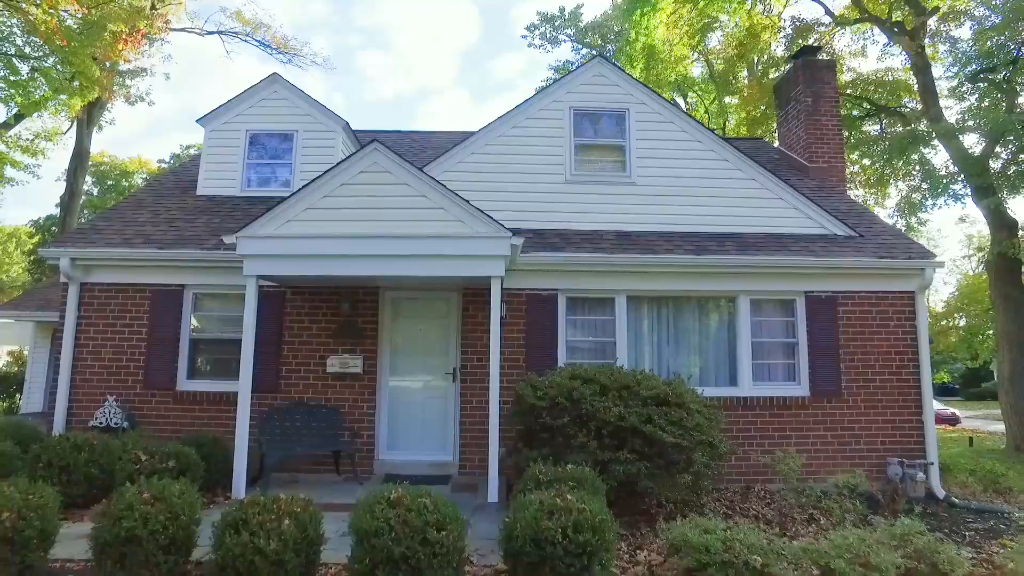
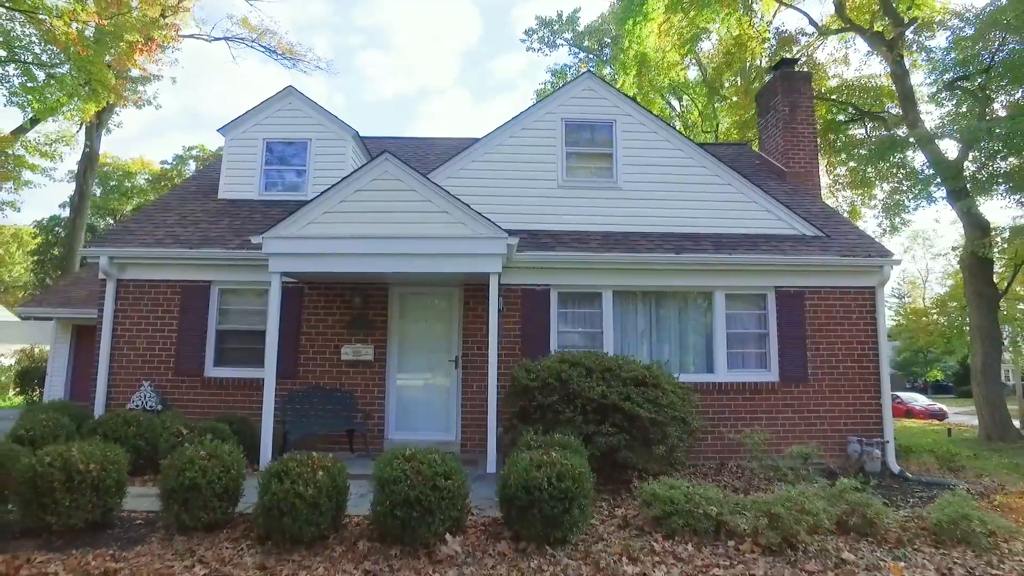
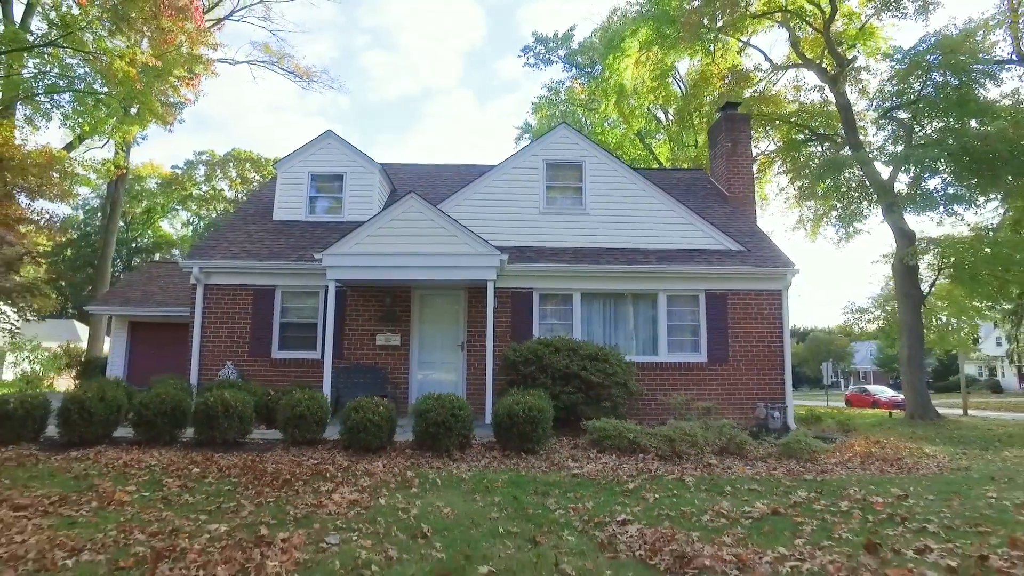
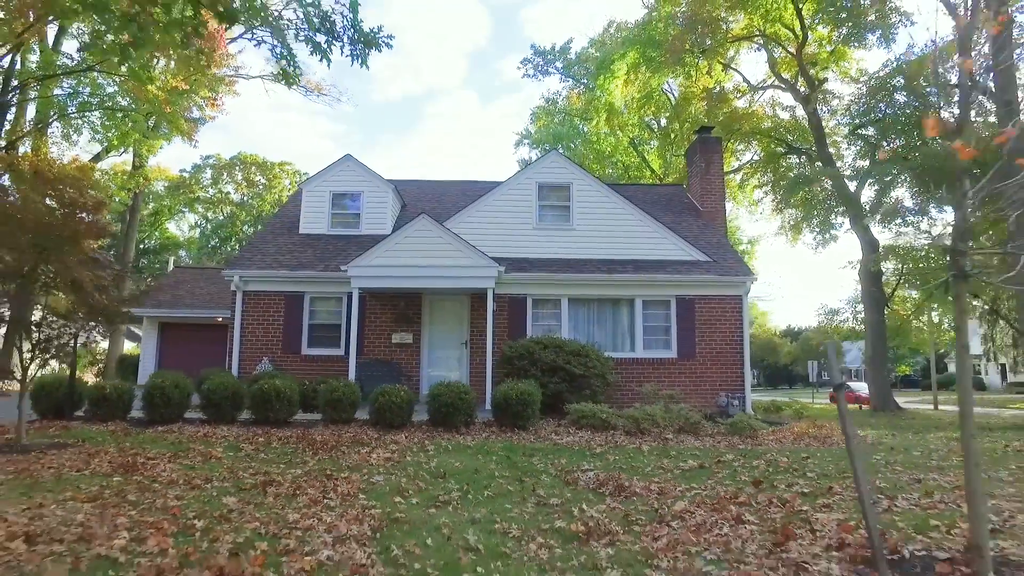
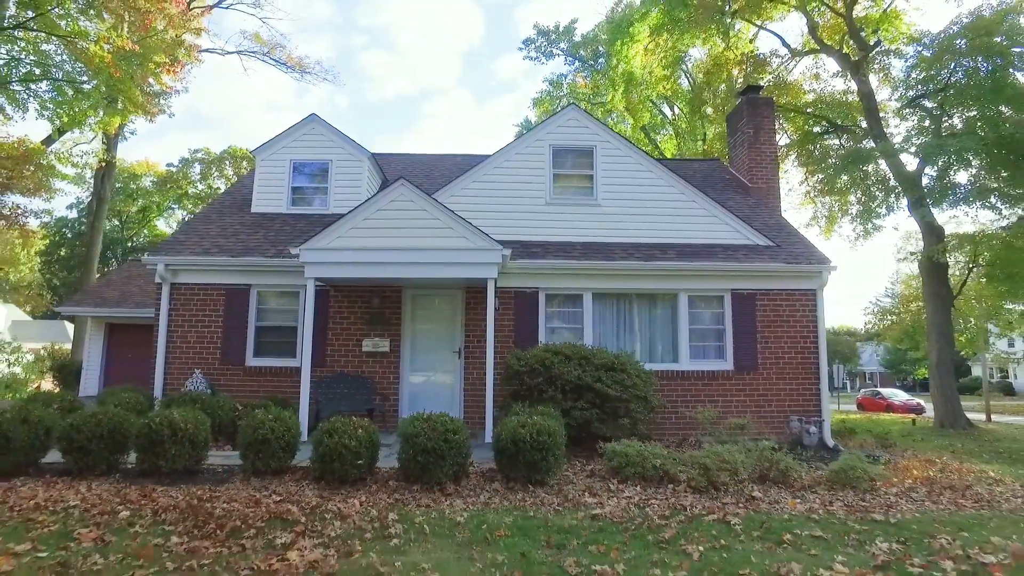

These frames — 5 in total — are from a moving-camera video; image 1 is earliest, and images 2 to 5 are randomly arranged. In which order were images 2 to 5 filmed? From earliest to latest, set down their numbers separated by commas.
2, 5, 3, 4
